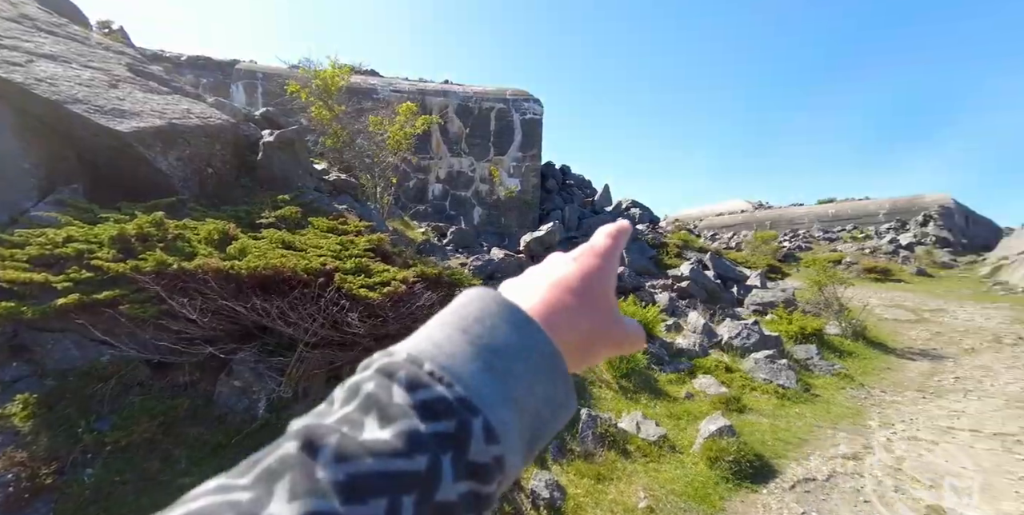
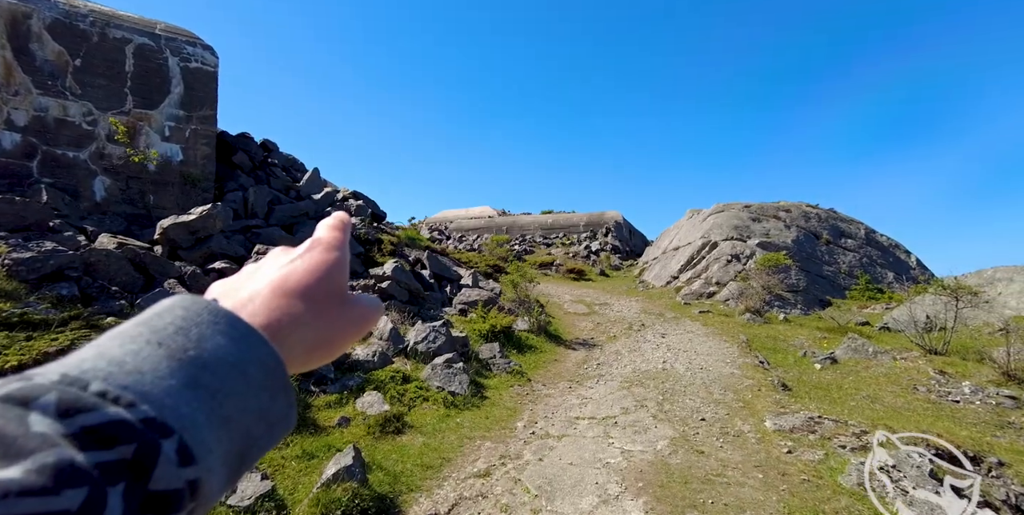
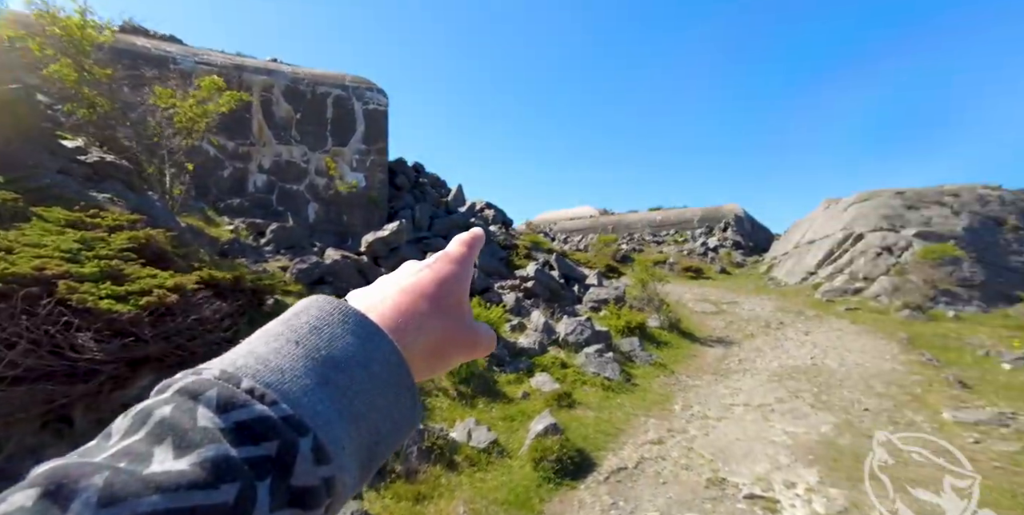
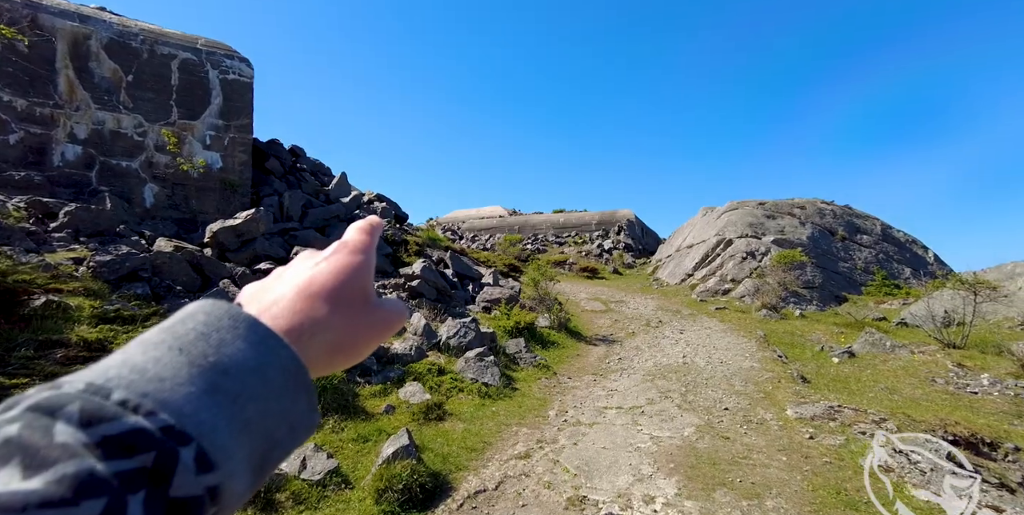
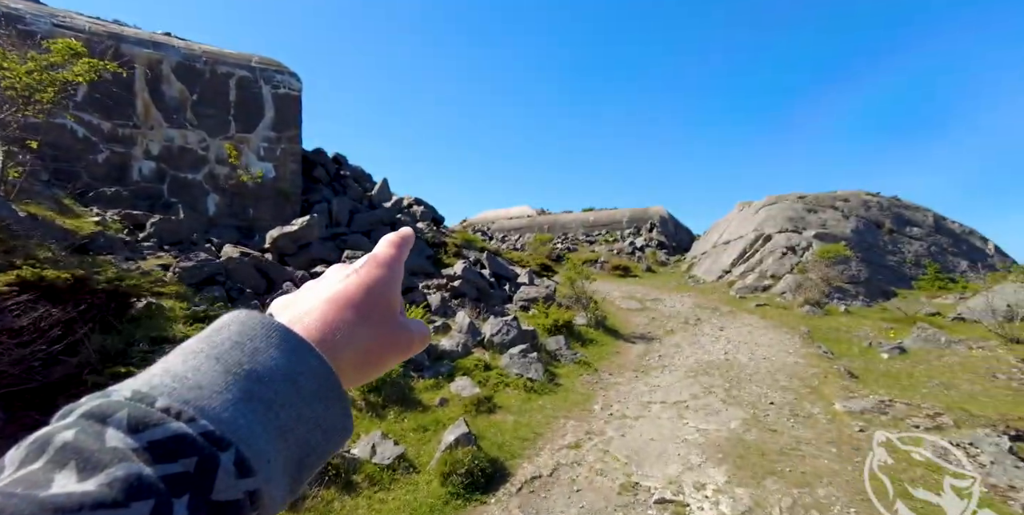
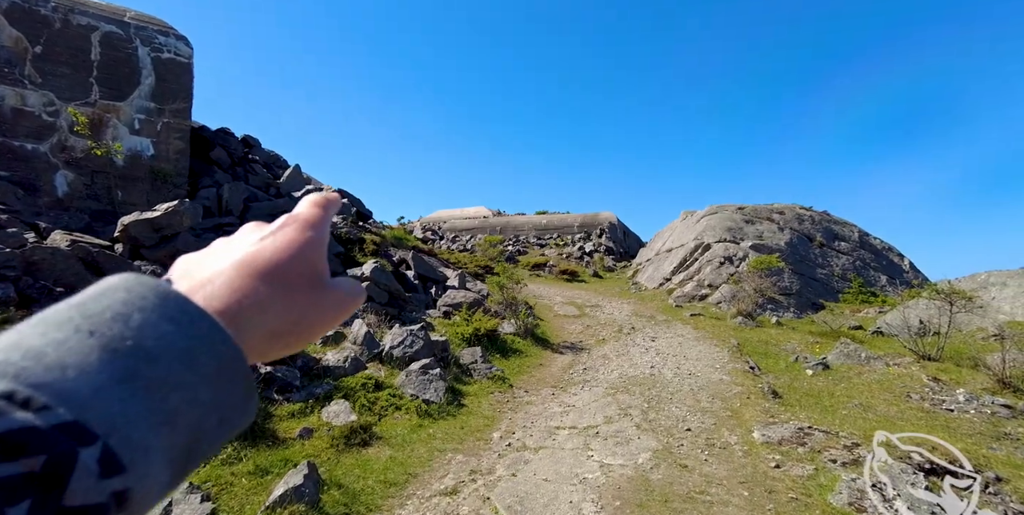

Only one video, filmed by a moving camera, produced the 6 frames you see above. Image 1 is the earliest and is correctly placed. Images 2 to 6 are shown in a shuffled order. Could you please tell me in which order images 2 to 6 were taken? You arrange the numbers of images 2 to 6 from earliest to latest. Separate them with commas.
3, 5, 4, 2, 6
